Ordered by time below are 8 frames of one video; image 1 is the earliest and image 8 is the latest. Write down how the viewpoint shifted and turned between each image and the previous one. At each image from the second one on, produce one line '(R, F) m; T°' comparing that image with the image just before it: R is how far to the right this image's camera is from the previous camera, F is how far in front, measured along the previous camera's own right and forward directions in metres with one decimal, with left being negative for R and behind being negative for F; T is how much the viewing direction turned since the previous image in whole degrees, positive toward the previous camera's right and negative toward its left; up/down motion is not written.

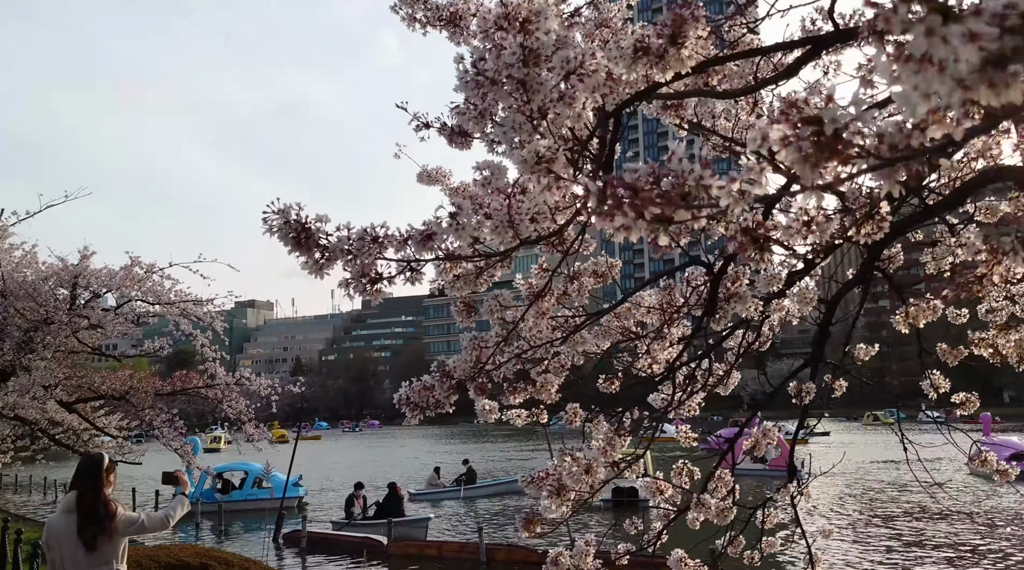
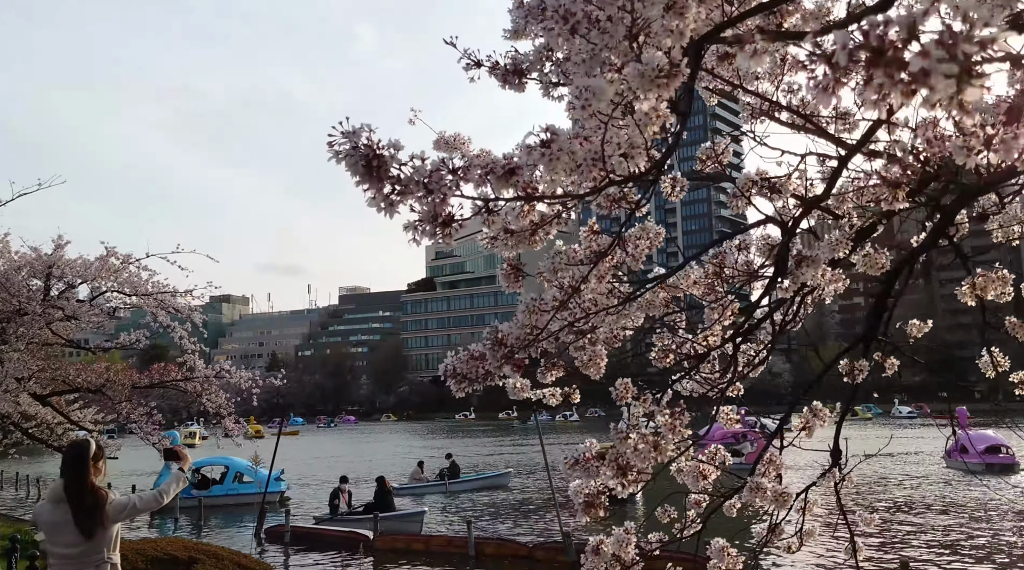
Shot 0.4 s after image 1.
(-0.3, +0.4) m; +1°
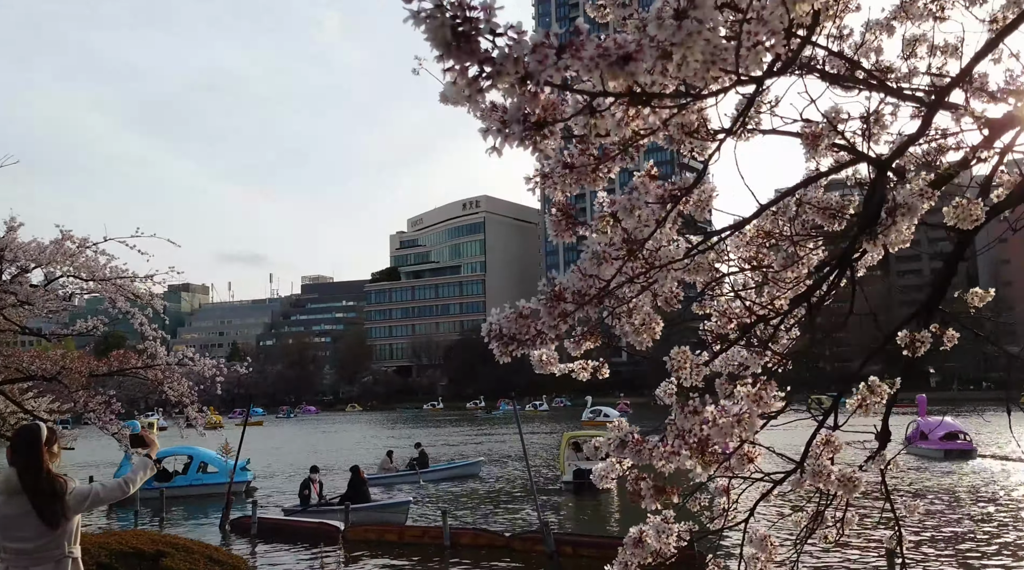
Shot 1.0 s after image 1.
(-0.3, +0.5) m; +2°
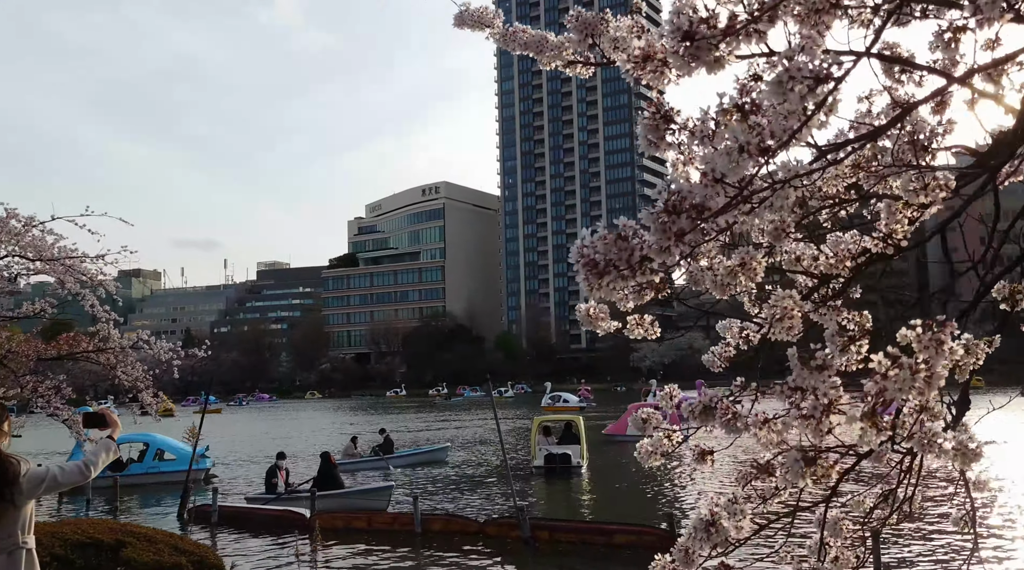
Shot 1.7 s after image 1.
(-0.3, +0.6) m; +3°
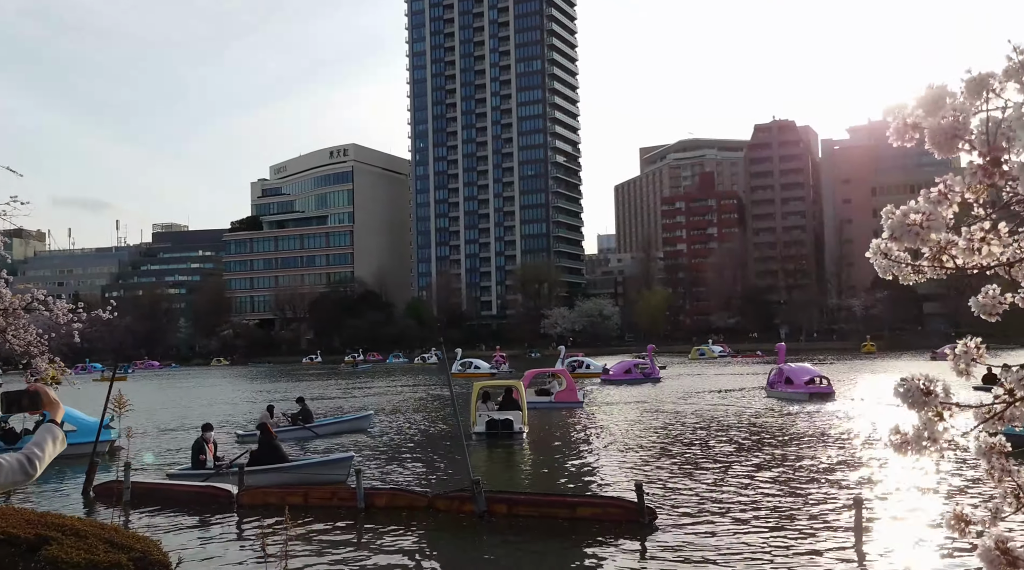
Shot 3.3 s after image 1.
(-0.9, +1.4) m; +6°
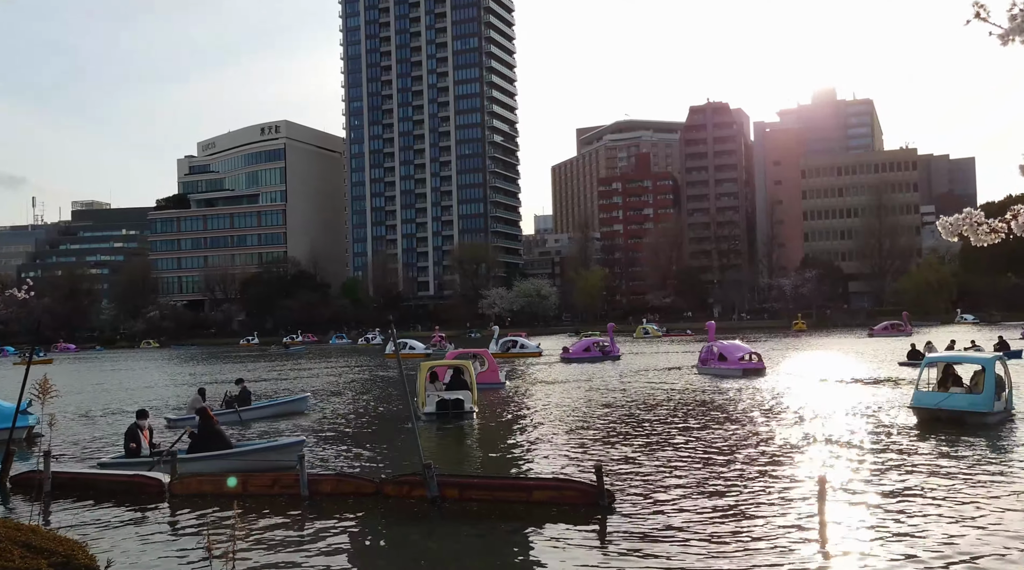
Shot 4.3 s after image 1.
(-0.4, +1.0) m; +4°
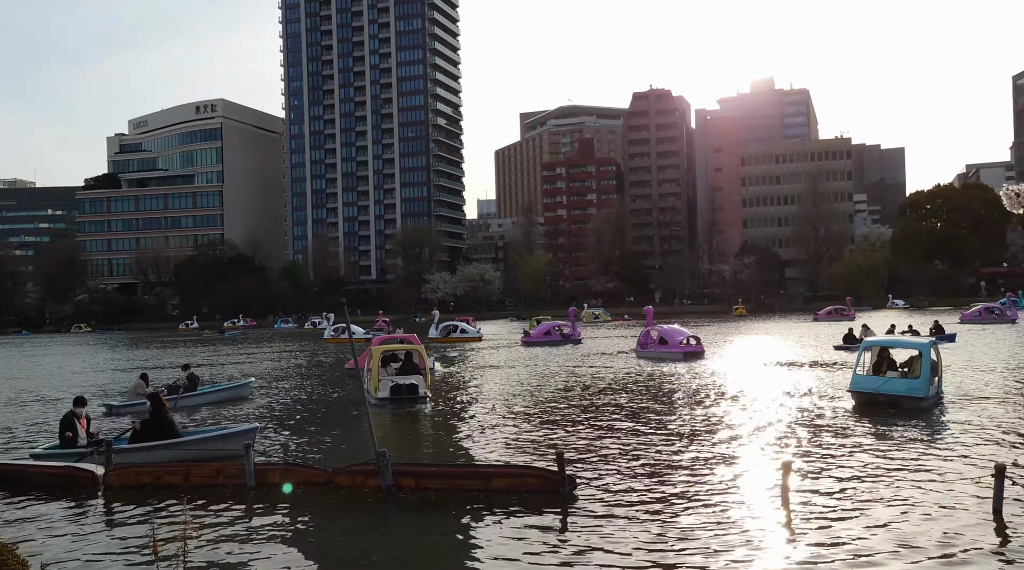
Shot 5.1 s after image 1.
(-0.4, +0.9) m; +4°
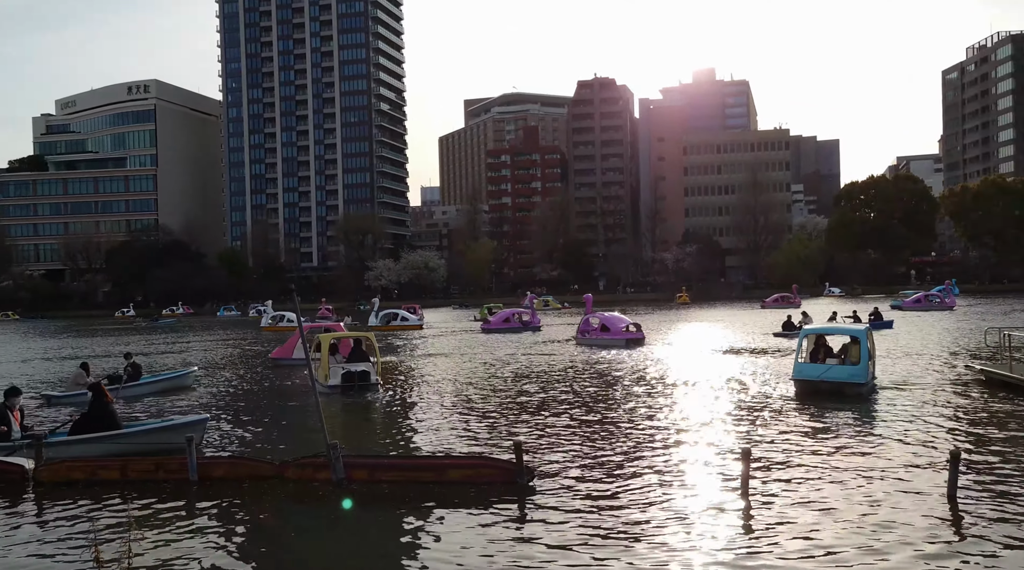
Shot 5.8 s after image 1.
(-0.3, +0.7) m; +4°
